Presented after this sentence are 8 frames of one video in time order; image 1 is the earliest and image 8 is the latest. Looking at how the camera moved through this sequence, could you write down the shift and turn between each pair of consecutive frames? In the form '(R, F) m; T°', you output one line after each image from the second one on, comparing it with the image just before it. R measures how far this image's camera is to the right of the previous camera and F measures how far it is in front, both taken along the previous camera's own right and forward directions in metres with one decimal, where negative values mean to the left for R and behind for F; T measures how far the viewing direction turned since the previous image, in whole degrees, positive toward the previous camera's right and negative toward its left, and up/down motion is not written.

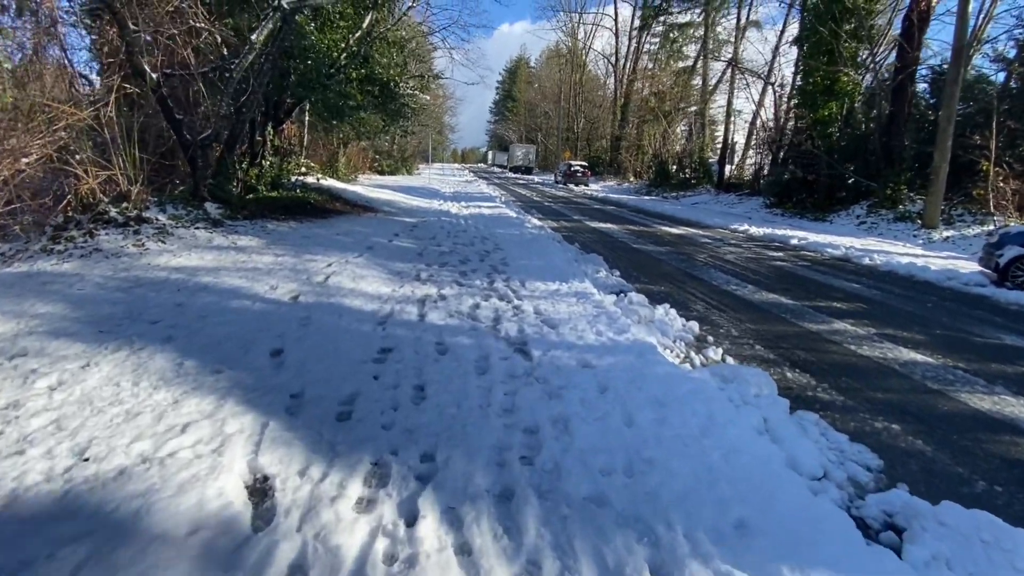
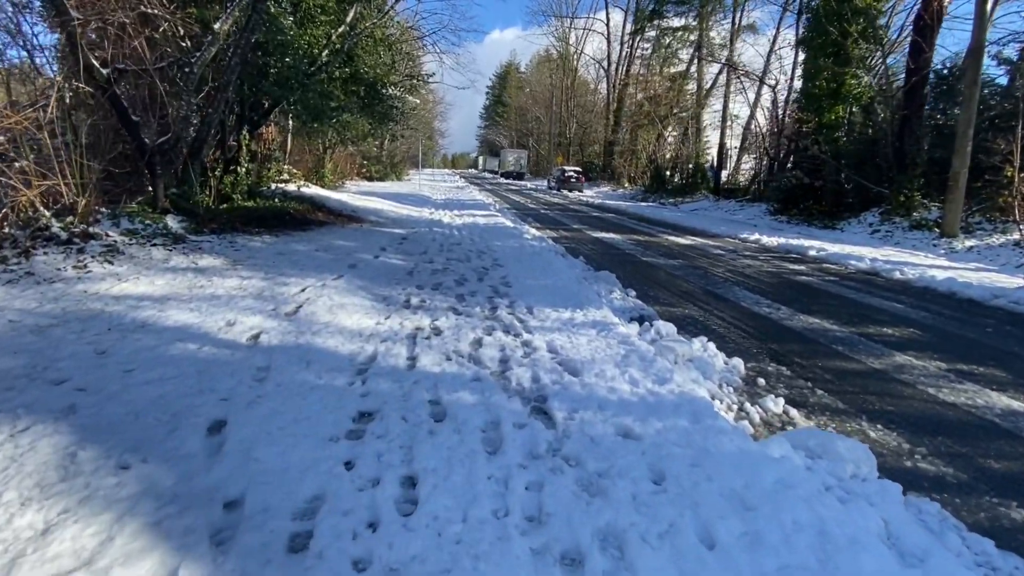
(-0.2, +1.0) m; +1°
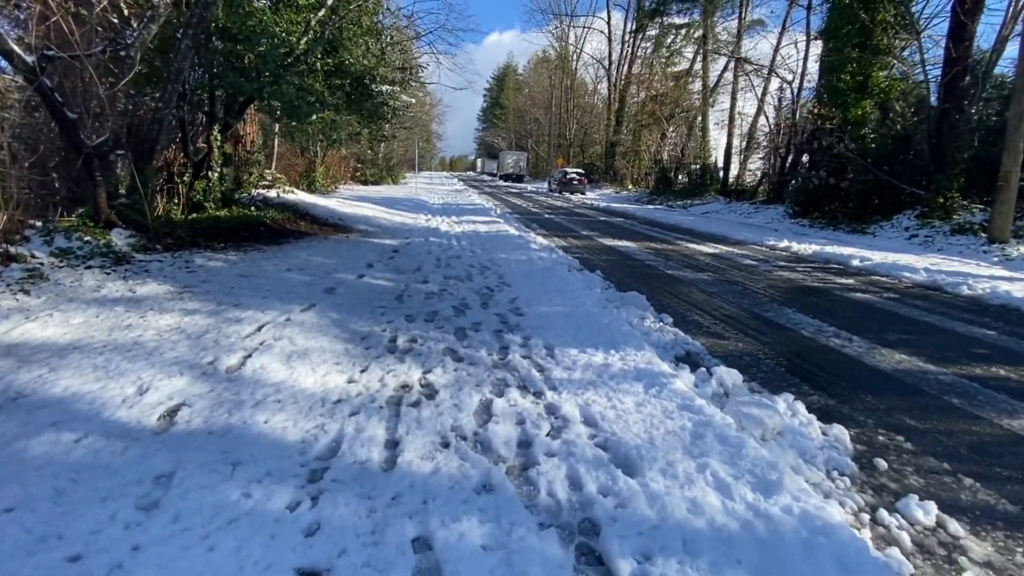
(-0.2, +1.3) m; 0°
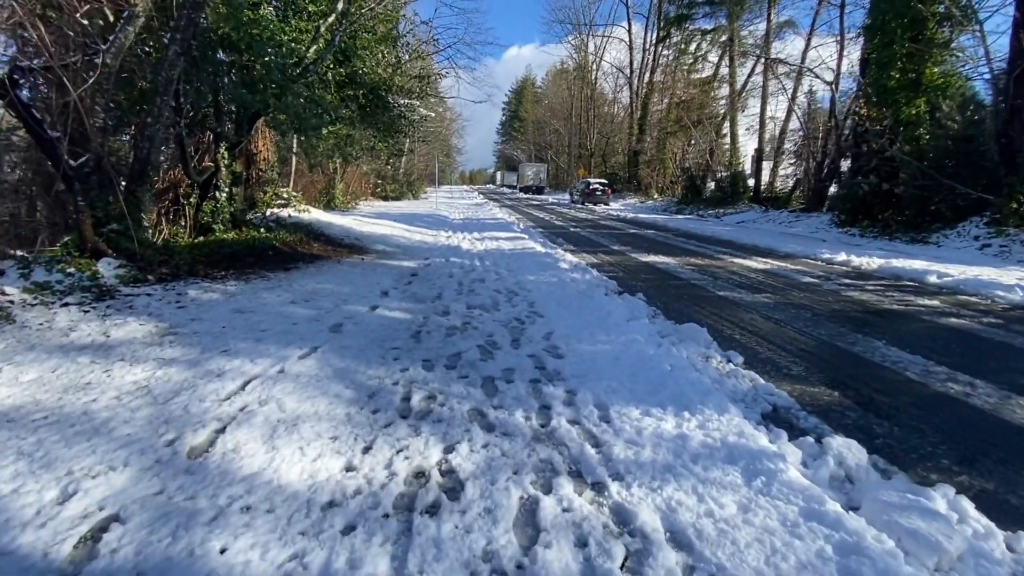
(-0.2, +0.9) m; -2°
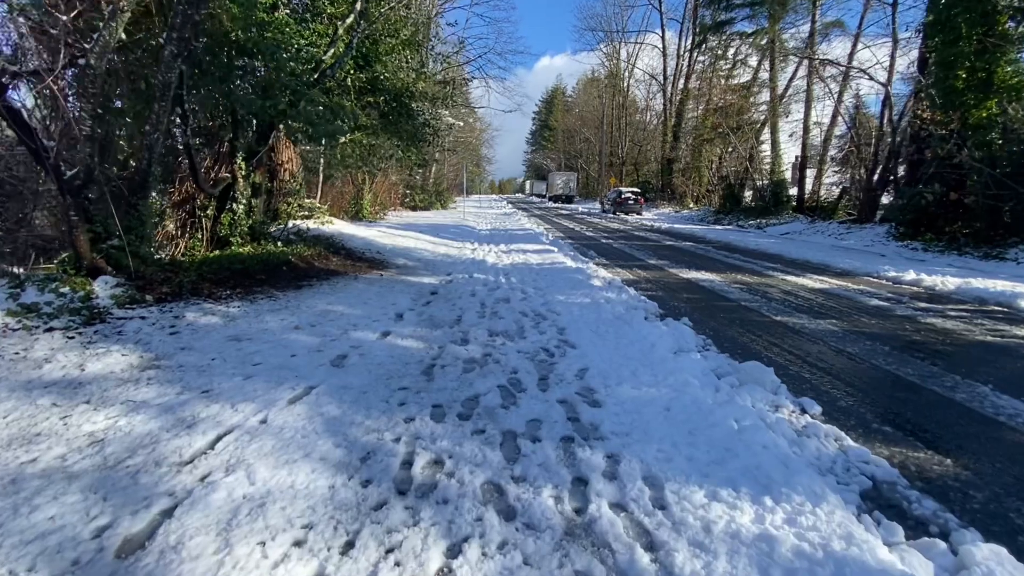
(0.0, +0.7) m; -3°
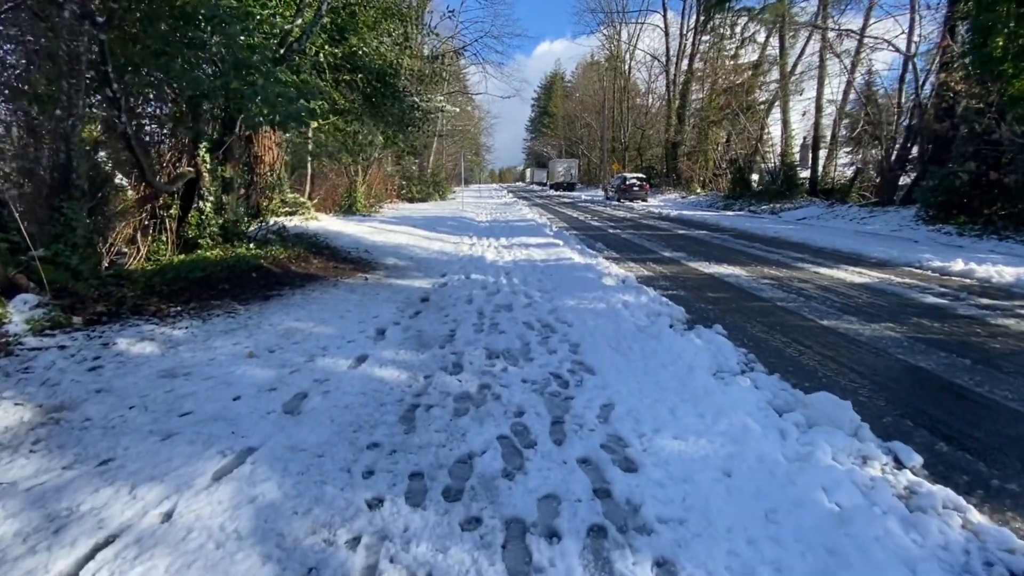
(0.0, +1.0) m; 0°
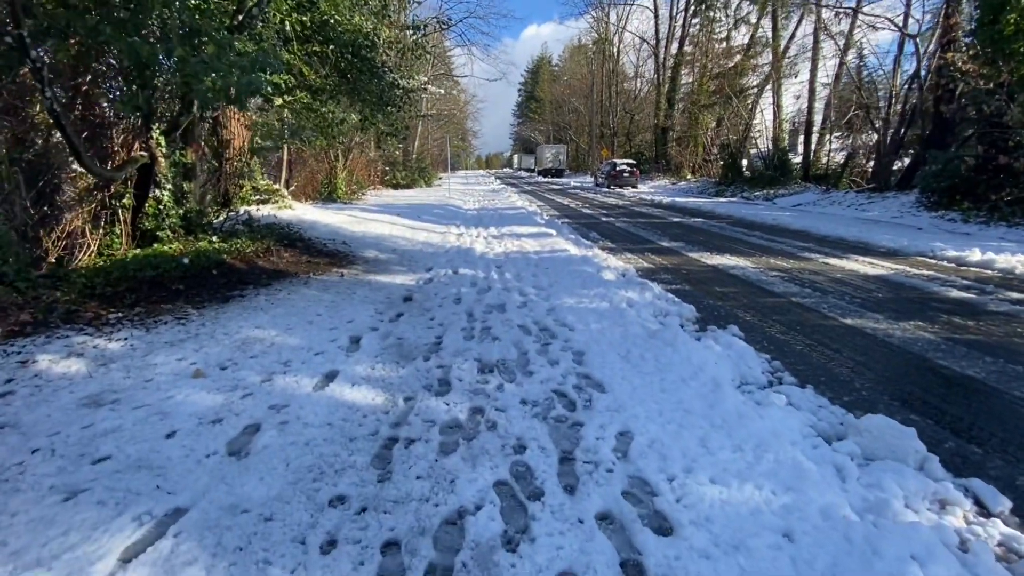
(-0.1, +0.7) m; +1°
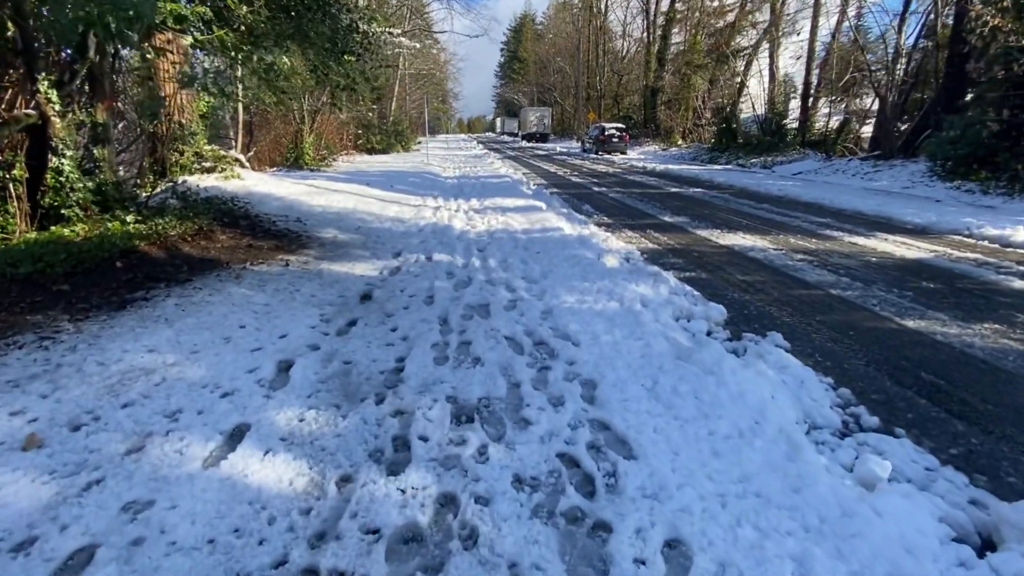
(0.0, +1.2) m; +2°
